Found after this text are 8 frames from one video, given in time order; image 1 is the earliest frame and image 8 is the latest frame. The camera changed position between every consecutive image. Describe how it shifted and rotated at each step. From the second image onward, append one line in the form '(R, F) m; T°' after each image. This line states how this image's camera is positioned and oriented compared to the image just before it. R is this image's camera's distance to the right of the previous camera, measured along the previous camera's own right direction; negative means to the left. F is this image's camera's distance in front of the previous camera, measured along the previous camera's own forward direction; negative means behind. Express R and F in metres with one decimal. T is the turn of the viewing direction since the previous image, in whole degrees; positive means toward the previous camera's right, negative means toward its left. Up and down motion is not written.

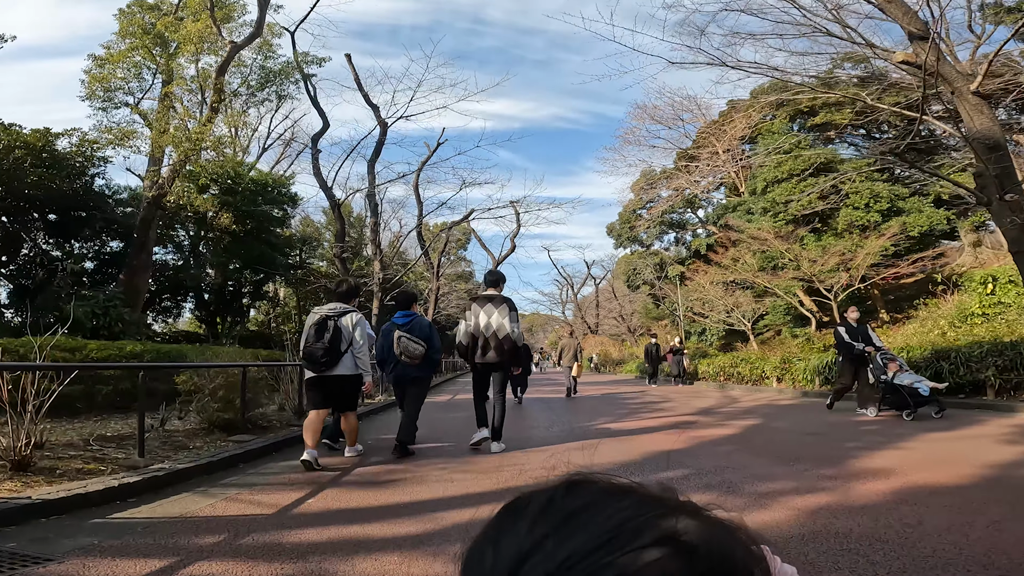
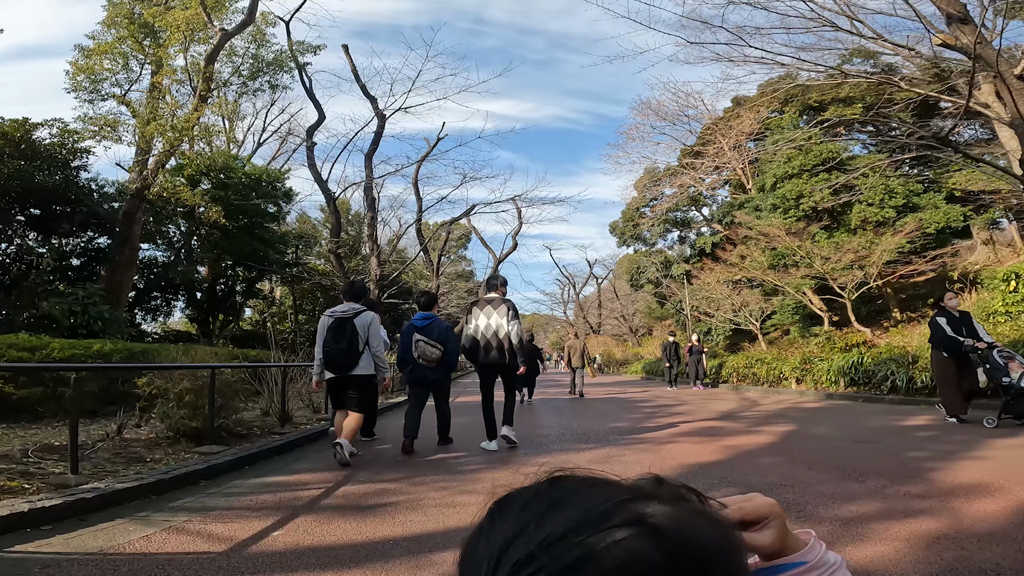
(-0.1, +0.7) m; 0°
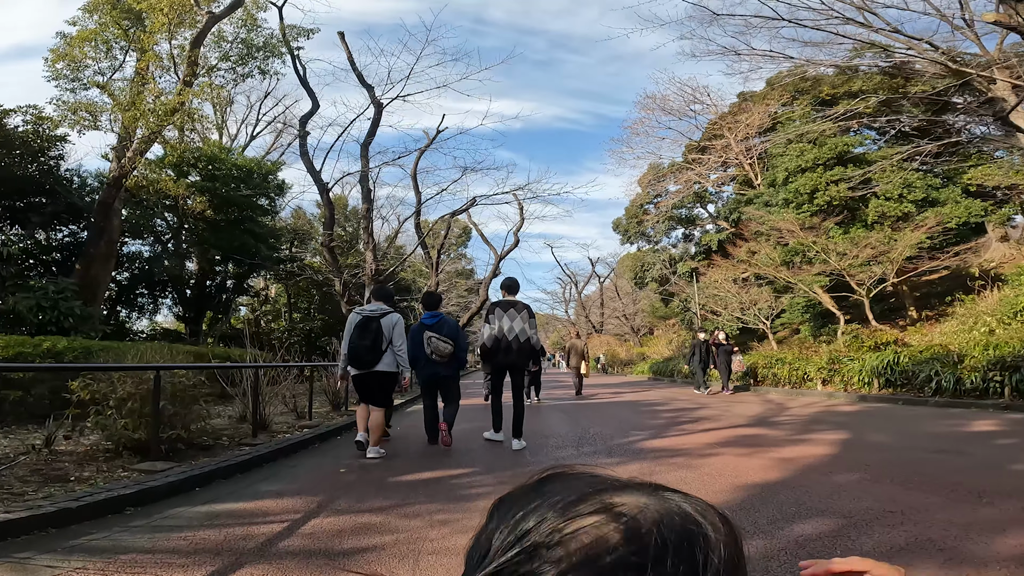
(-0.1, +0.9) m; 0°
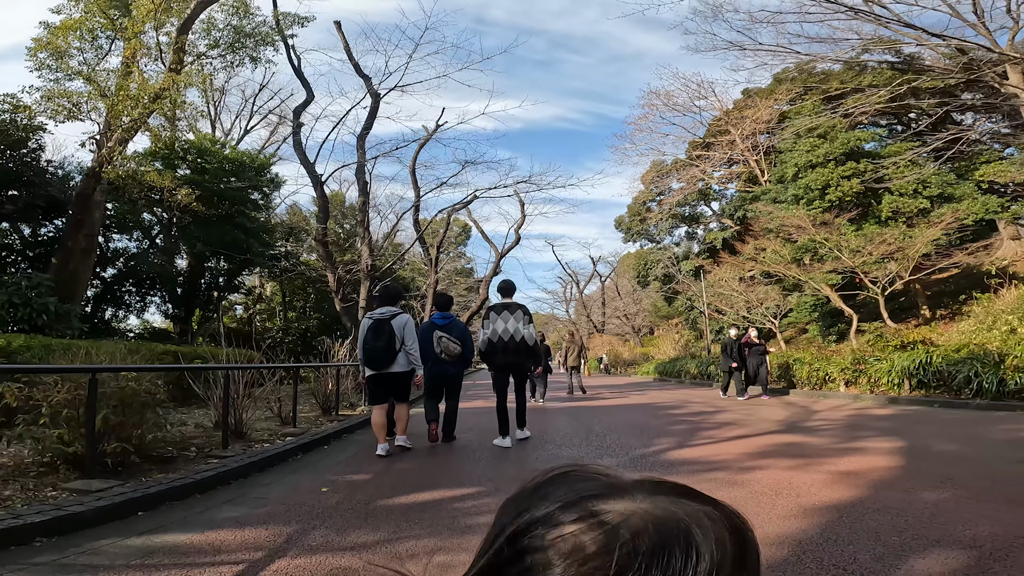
(-0.1, +0.7) m; 0°
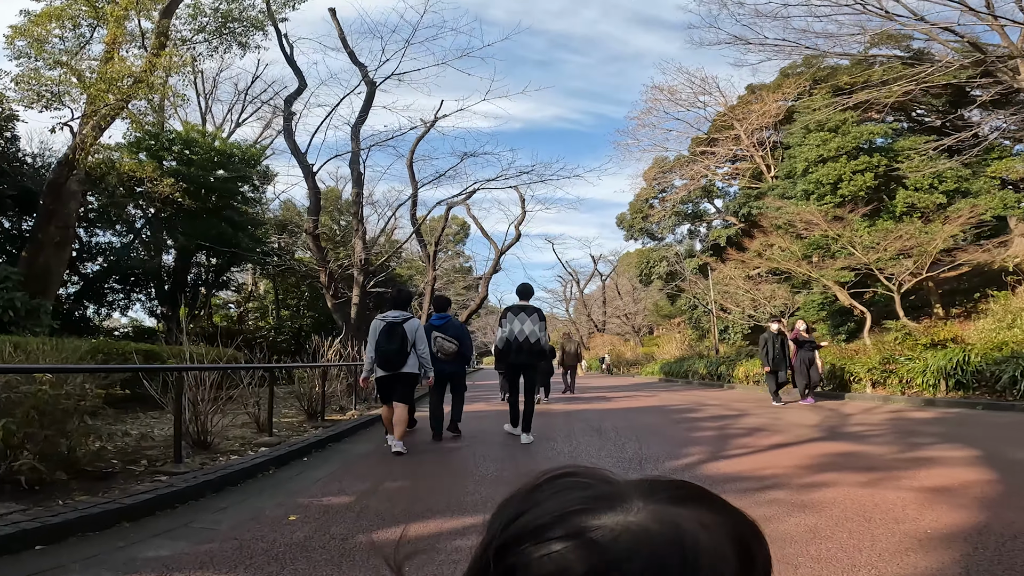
(-0.1, +0.7) m; 0°
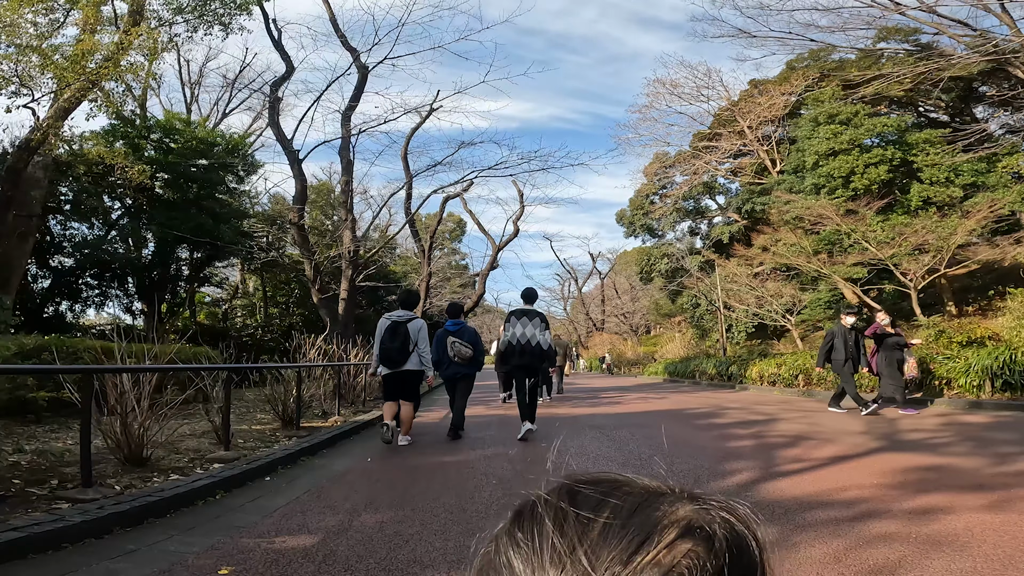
(-0.1, +0.8) m; 0°
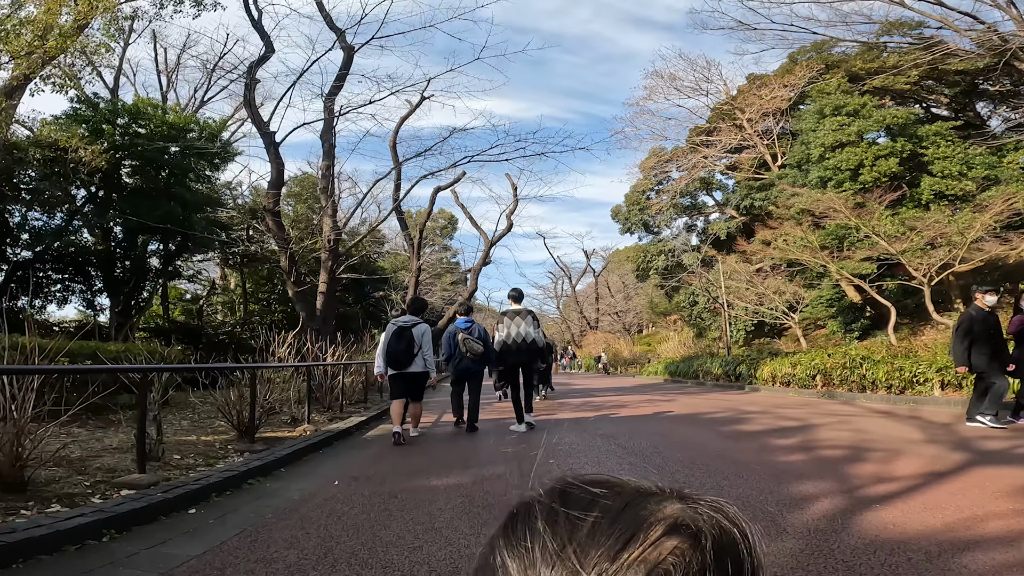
(-0.1, +0.9) m; +1°
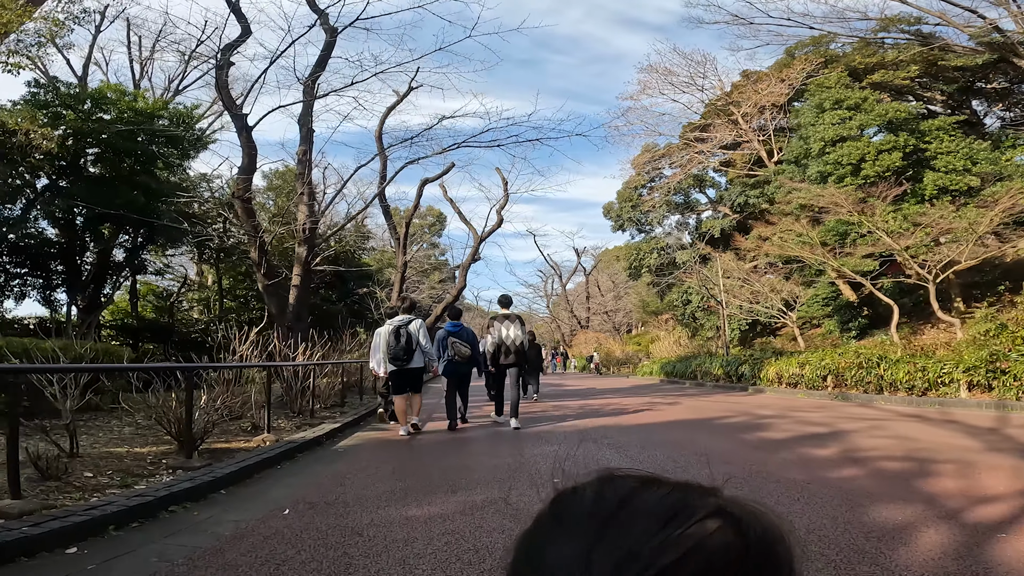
(0.0, +0.8) m; +1°
